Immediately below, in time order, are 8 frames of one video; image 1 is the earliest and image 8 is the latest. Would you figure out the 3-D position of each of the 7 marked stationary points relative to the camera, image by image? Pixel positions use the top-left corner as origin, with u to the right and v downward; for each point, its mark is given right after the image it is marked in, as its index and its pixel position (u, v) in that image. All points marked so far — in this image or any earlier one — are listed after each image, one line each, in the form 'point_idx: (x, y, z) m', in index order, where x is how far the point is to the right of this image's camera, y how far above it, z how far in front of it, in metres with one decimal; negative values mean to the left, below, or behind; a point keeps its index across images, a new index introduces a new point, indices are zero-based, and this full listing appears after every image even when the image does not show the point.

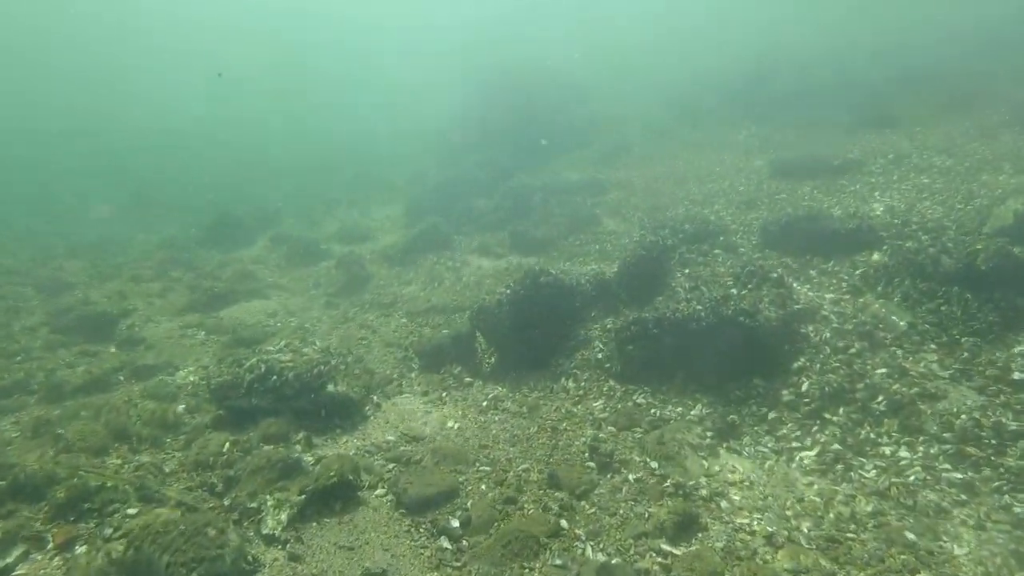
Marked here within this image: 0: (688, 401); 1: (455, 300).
0: (+3.1, -1.9, +11.5) m
1: (-1.6, -0.3, +17.9) m
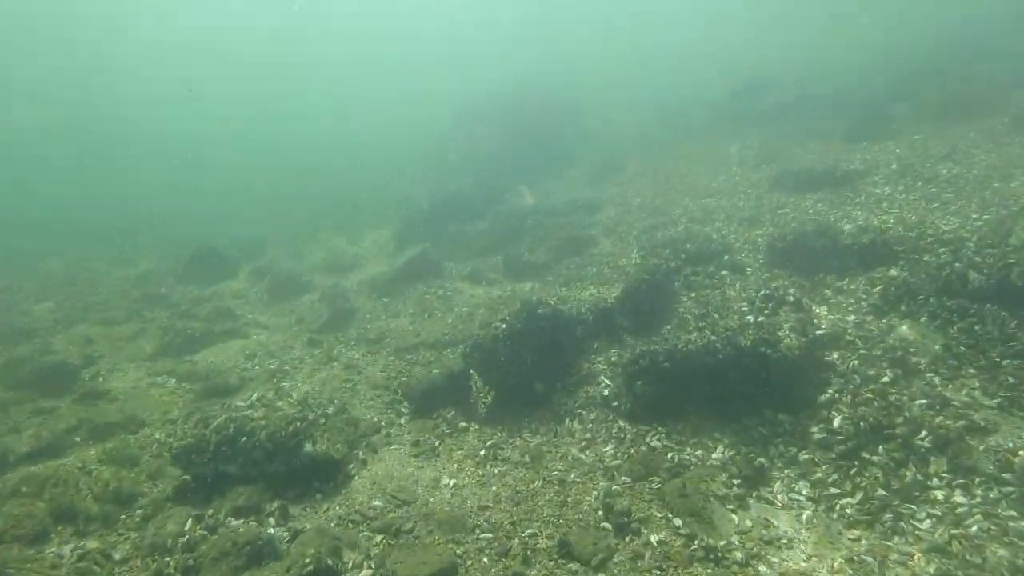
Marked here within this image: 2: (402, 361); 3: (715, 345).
0: (+3.1, -2.4, +10.3) m
1: (-1.7, -1.2, +16.7) m
2: (-2.7, -1.8, +15.9) m
3: (+3.5, -1.0, +11.3) m
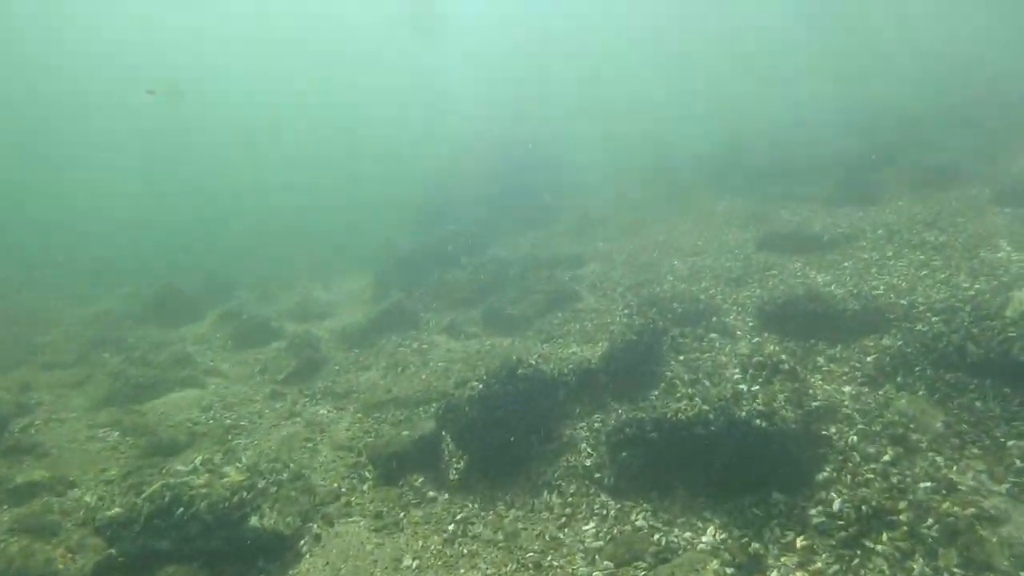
0: (+2.7, -3.4, +9.4) m
1: (-2.3, -2.5, +15.7) m
2: (-3.2, -3.0, +14.9) m
3: (+3.1, -2.1, +10.5) m
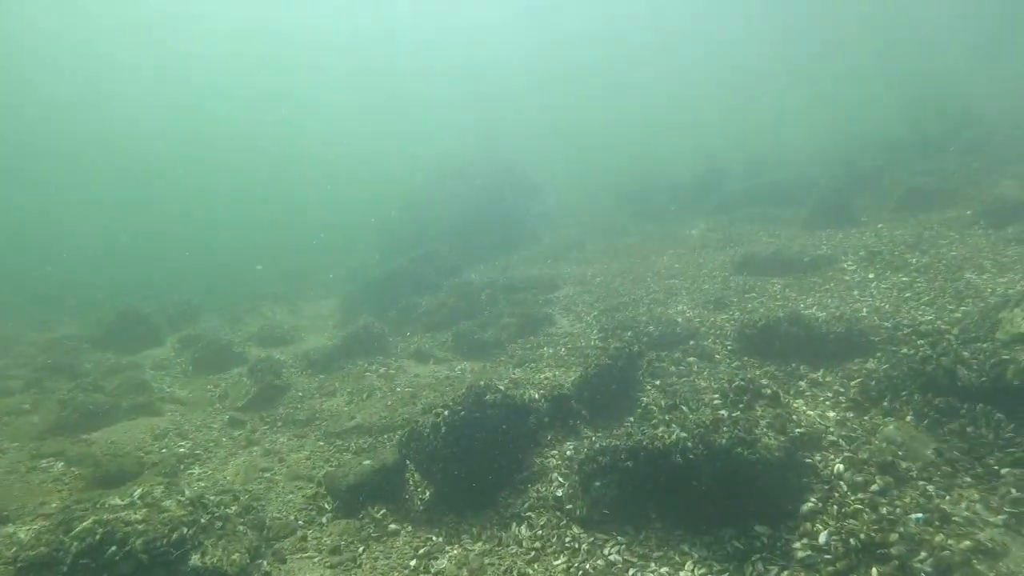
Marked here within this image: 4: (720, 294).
0: (+2.2, -3.6, +8.8) m
1: (-3.0, -3.0, +15.0) m
2: (-3.9, -3.4, +14.1) m
3: (+2.6, -2.4, +10.0) m
4: (+6.0, -0.2, +18.9) m
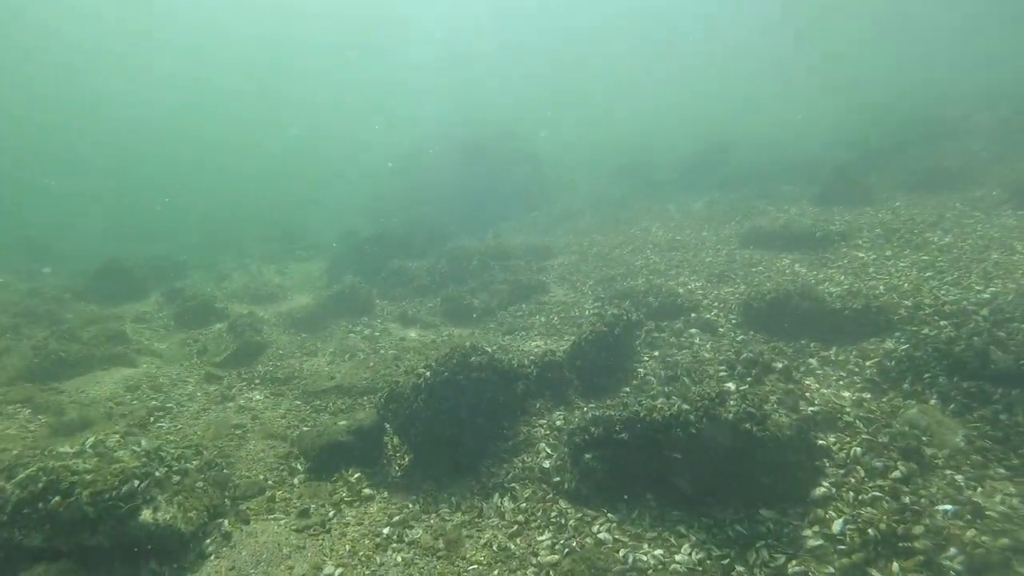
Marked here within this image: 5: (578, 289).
0: (+1.9, -3.1, +8.1) m
1: (-3.2, -2.0, +14.2) m
2: (-4.1, -2.4, +13.3) m
3: (+2.4, -1.8, +9.2) m
4: (+5.9, +0.6, +18.0) m
5: (+2.0, -0.1, +19.3) m
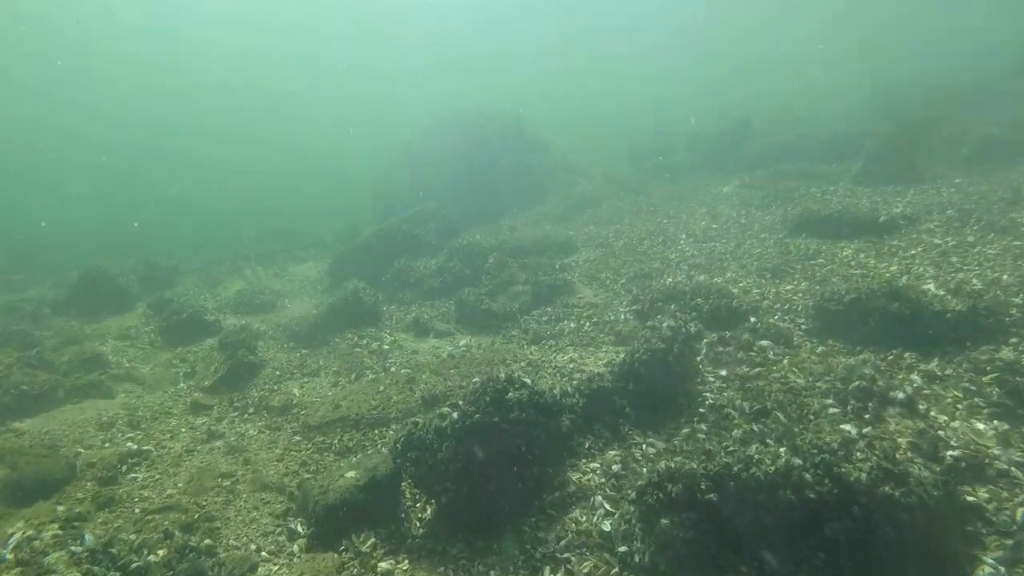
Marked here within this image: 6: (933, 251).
0: (+2.6, -3.3, +6.0) m
1: (-2.5, -2.2, +12.2) m
2: (-3.5, -2.7, +11.3) m
3: (+3.0, -2.0, +7.1) m
4: (+6.5, +0.7, +15.9) m
5: (+2.6, 0.0, +17.2) m
6: (+9.2, +0.9, +14.2) m
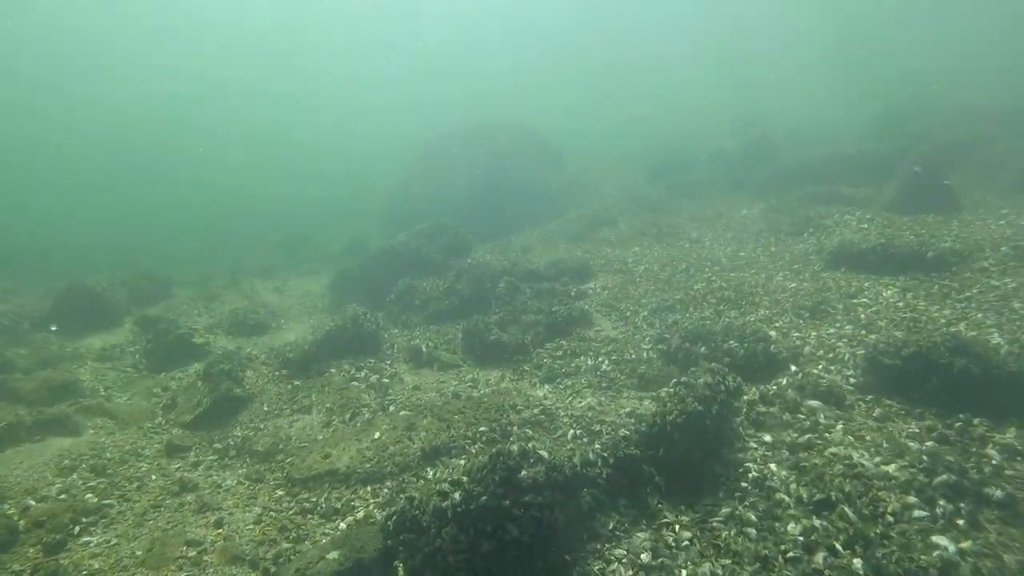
0: (+2.7, -4.0, +4.6) m
1: (-2.4, -2.9, +10.9) m
2: (-3.3, -3.3, +10.0) m
3: (+3.2, -2.7, +5.7) m
4: (+6.7, -0.2, +14.5) m
5: (+2.9, -0.8, +15.9) m
6: (+9.4, 0.0, +12.8) m
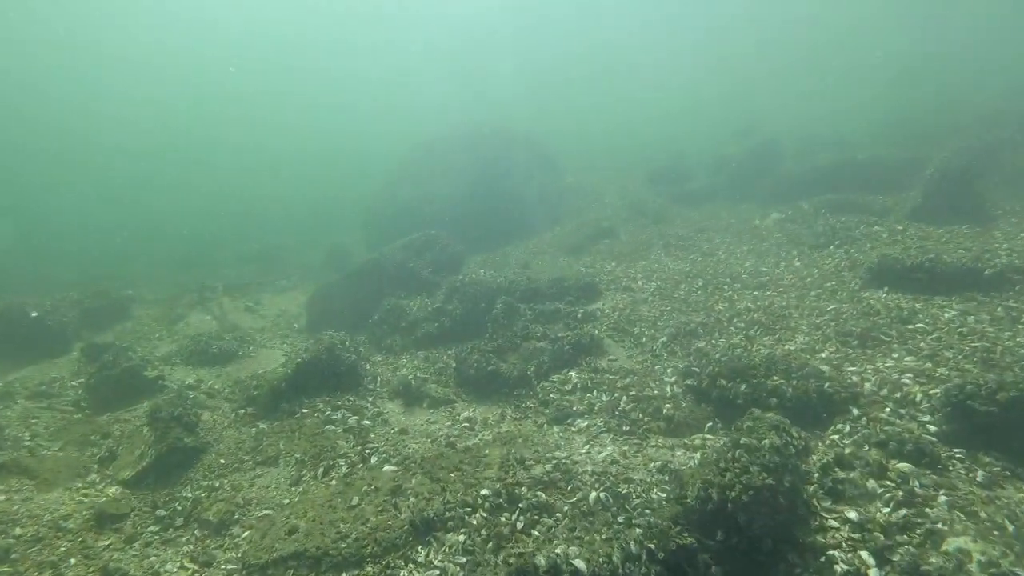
0: (+3.0, -4.3, +2.6) m
1: (-2.2, -3.3, +8.7) m
2: (-3.2, -3.8, +7.8) m
3: (+3.4, -3.0, +3.7) m
4: (+6.7, -0.6, +12.6) m
5: (+2.9, -1.3, +13.9) m
6: (+9.5, -0.4, +11.0) m
